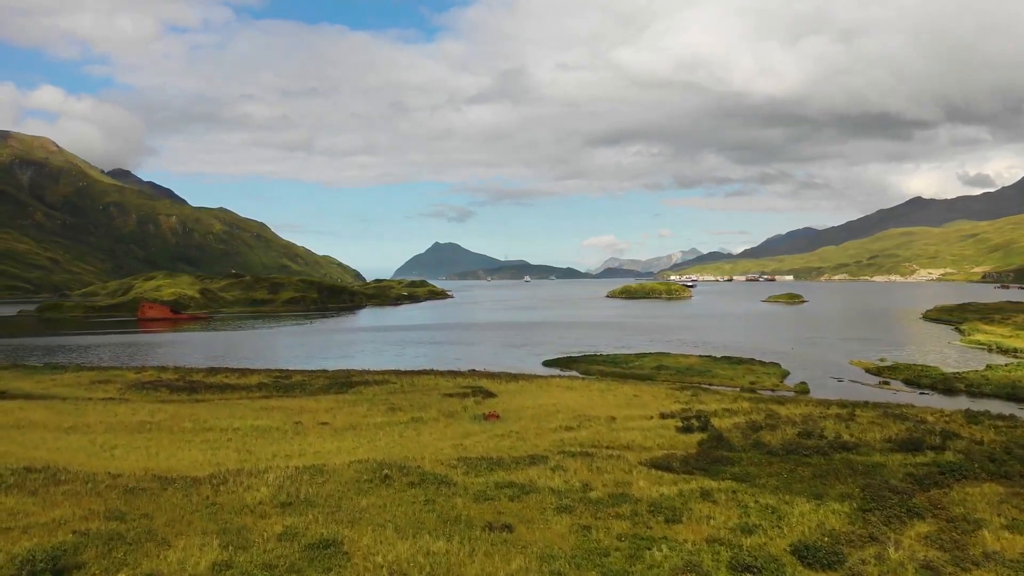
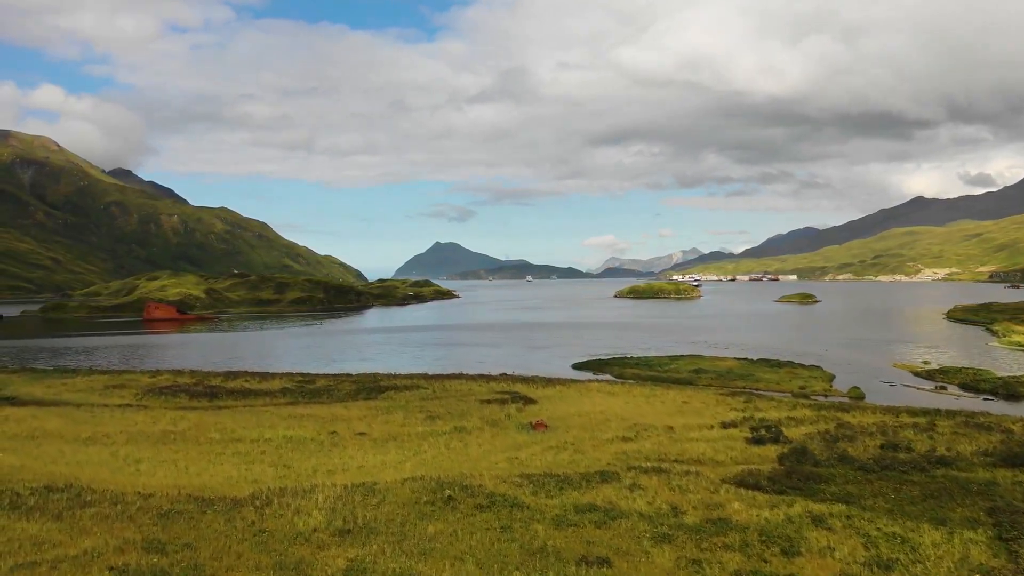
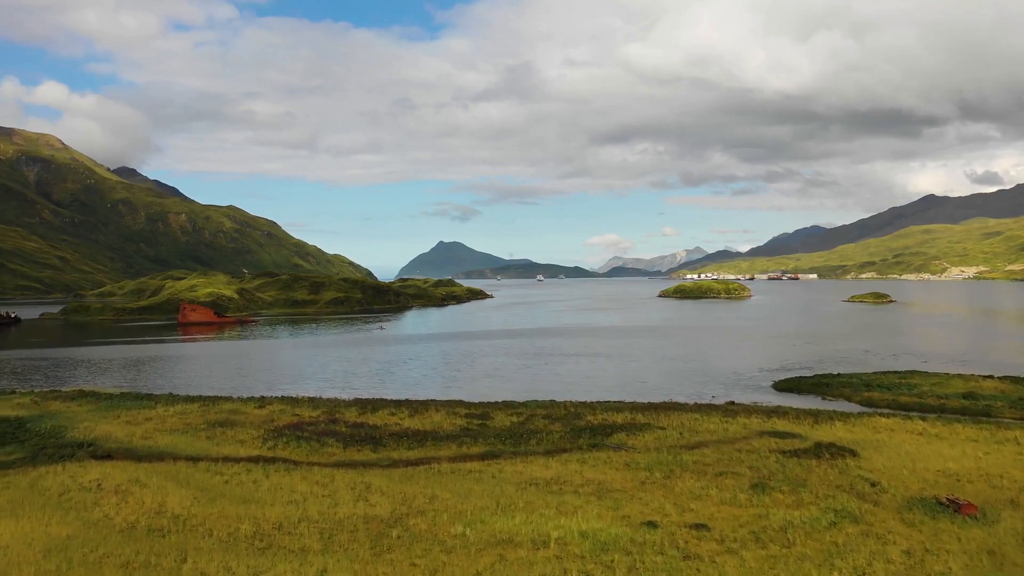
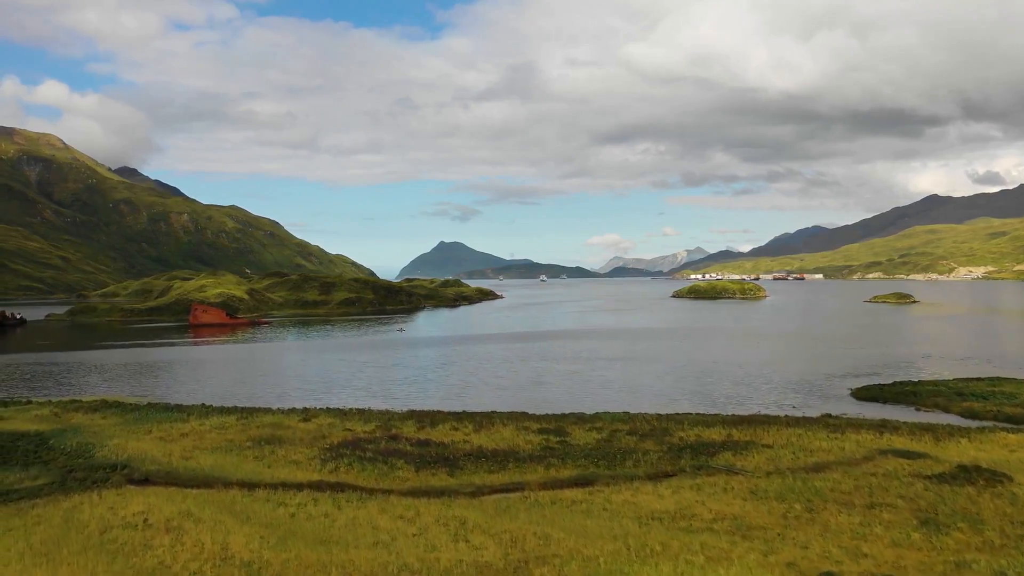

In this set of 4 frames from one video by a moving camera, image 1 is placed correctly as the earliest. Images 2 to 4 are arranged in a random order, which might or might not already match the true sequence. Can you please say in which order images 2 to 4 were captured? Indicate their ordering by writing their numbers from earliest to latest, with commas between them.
2, 3, 4
